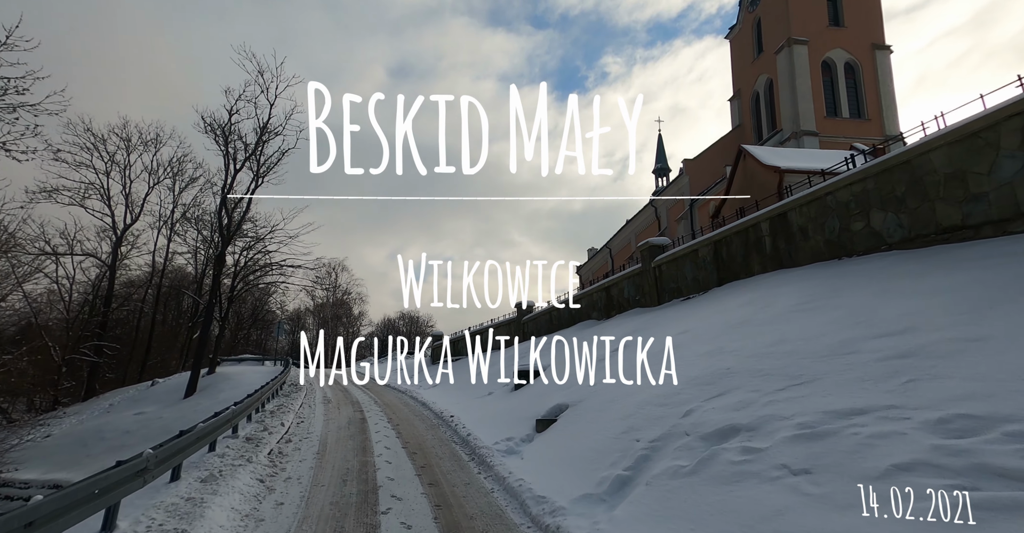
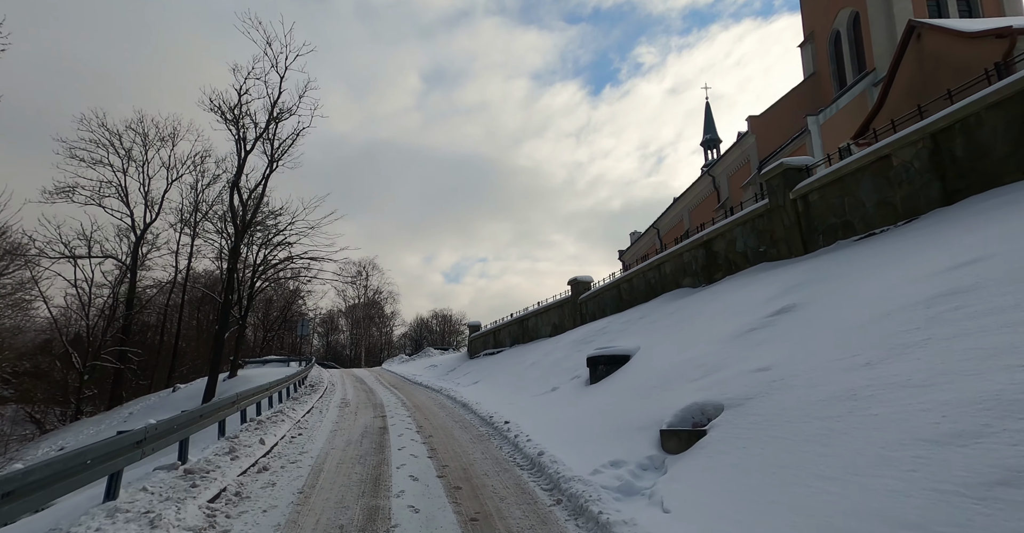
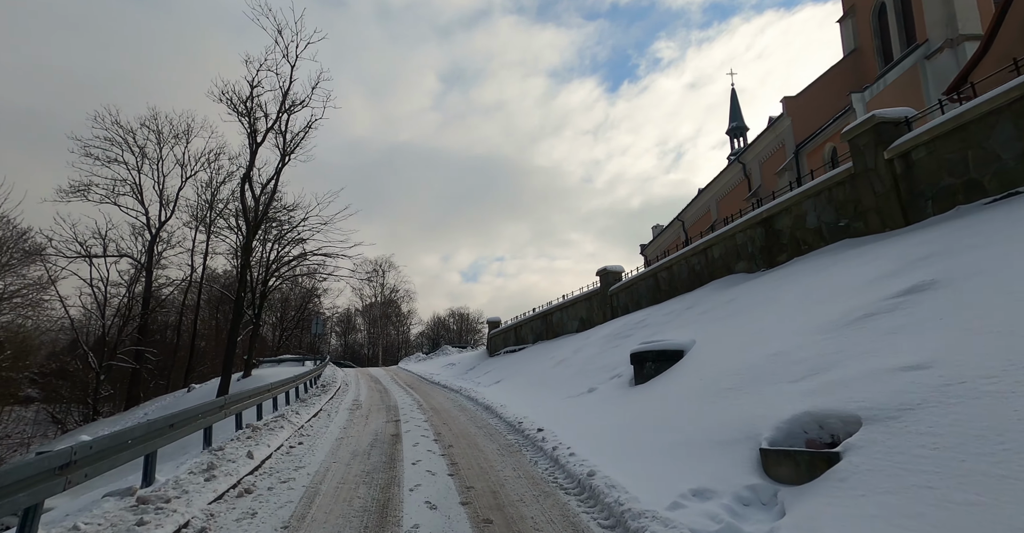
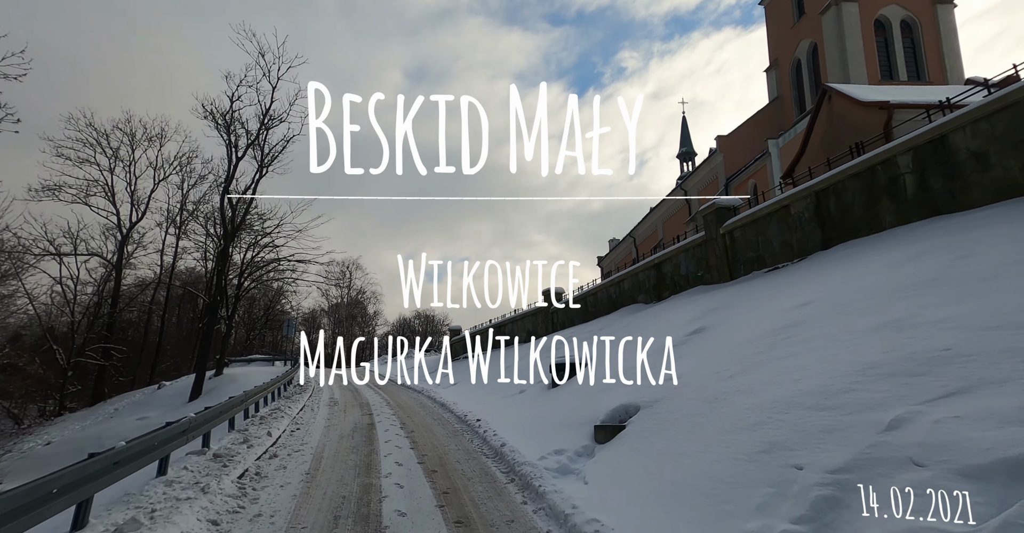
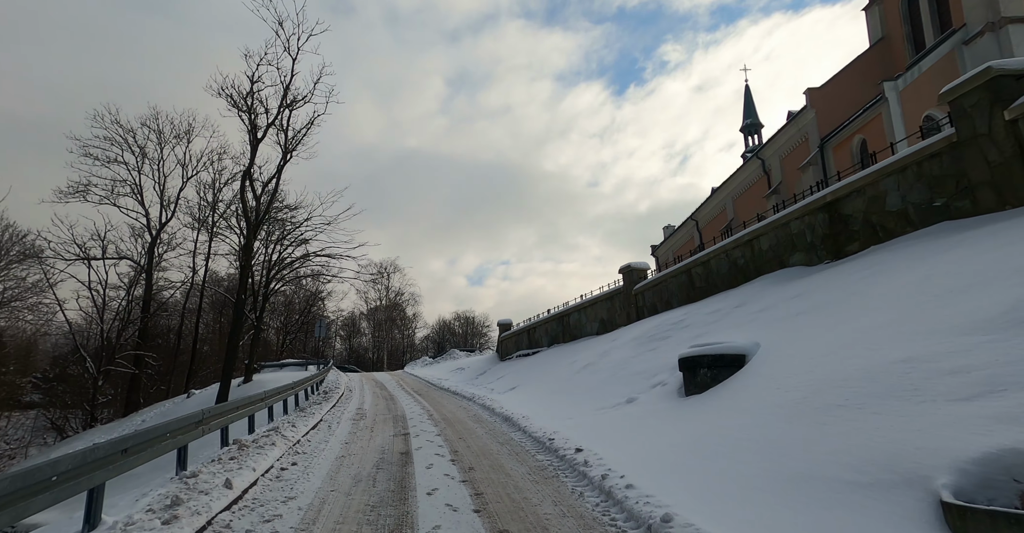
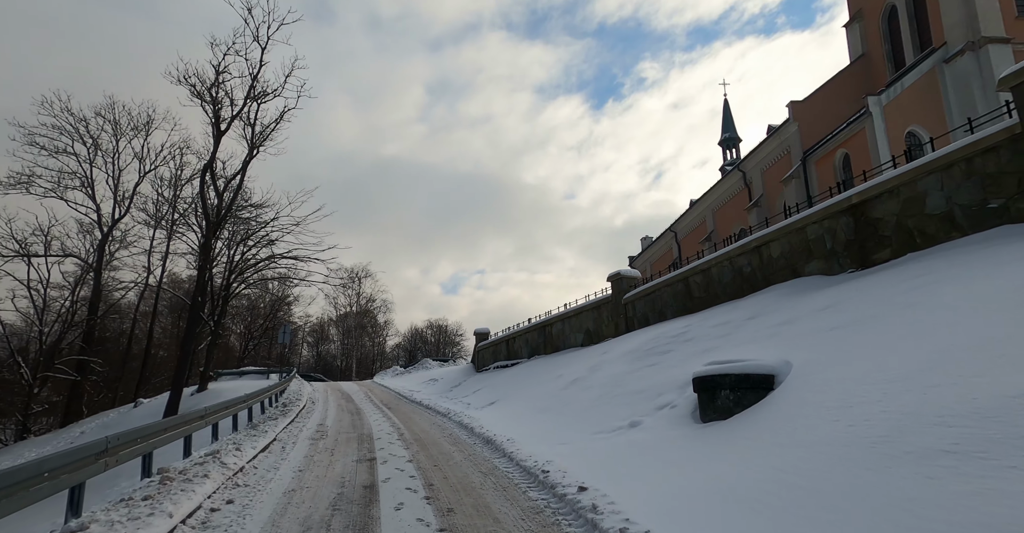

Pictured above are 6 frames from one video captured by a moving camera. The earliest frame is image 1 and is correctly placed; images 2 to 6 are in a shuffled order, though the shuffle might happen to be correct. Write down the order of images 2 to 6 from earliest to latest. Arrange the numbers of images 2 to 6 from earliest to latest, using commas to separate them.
4, 2, 3, 5, 6
